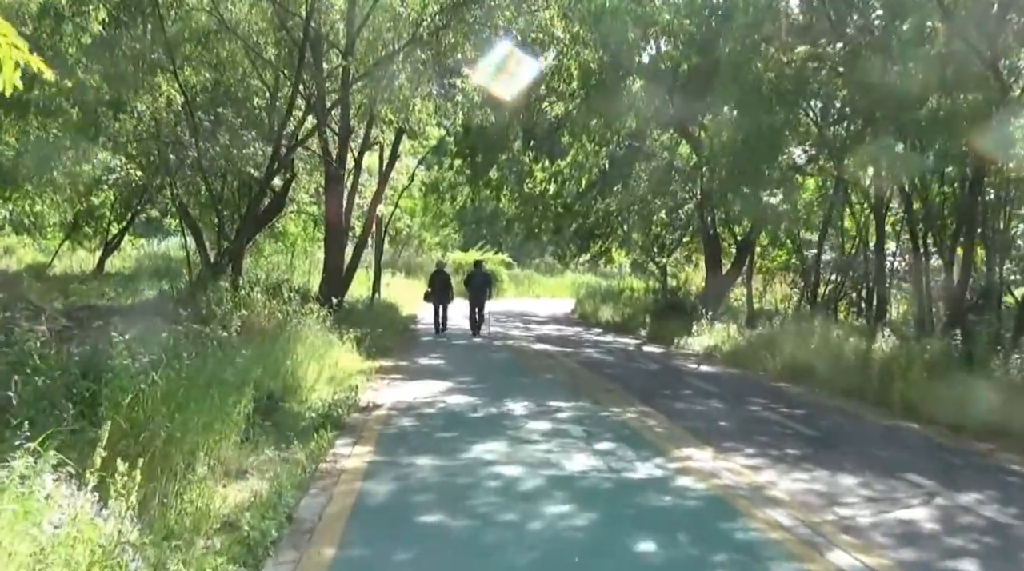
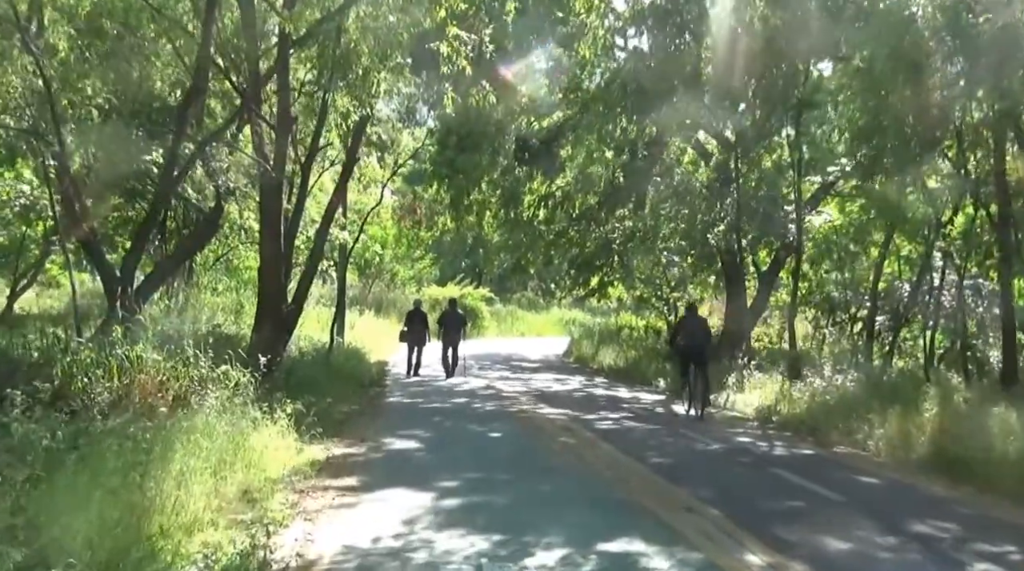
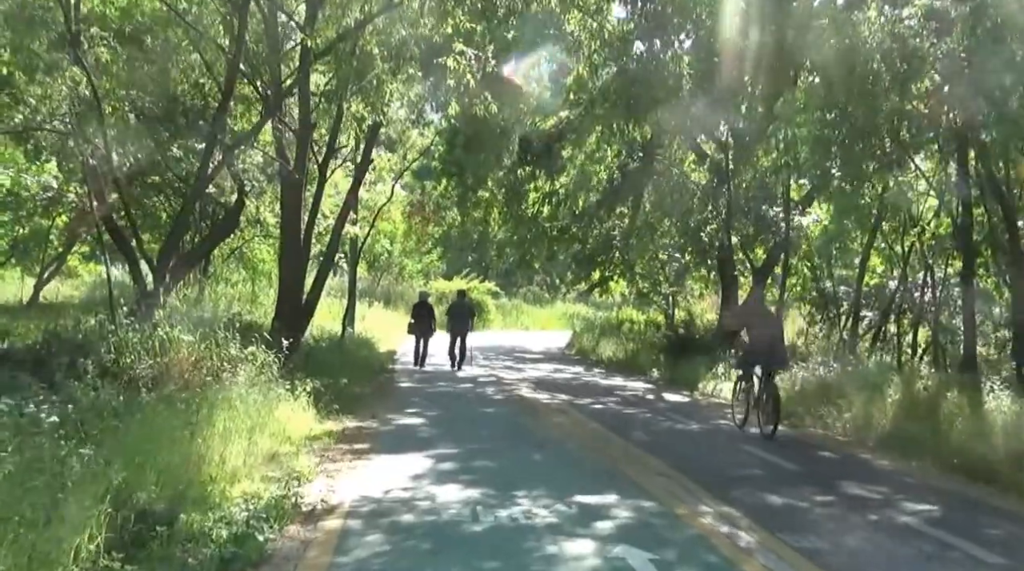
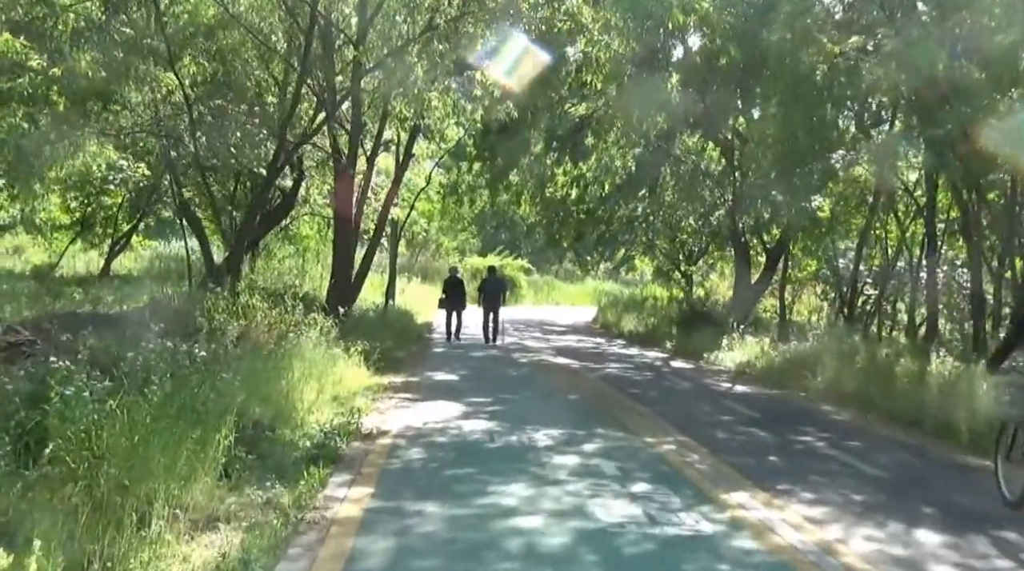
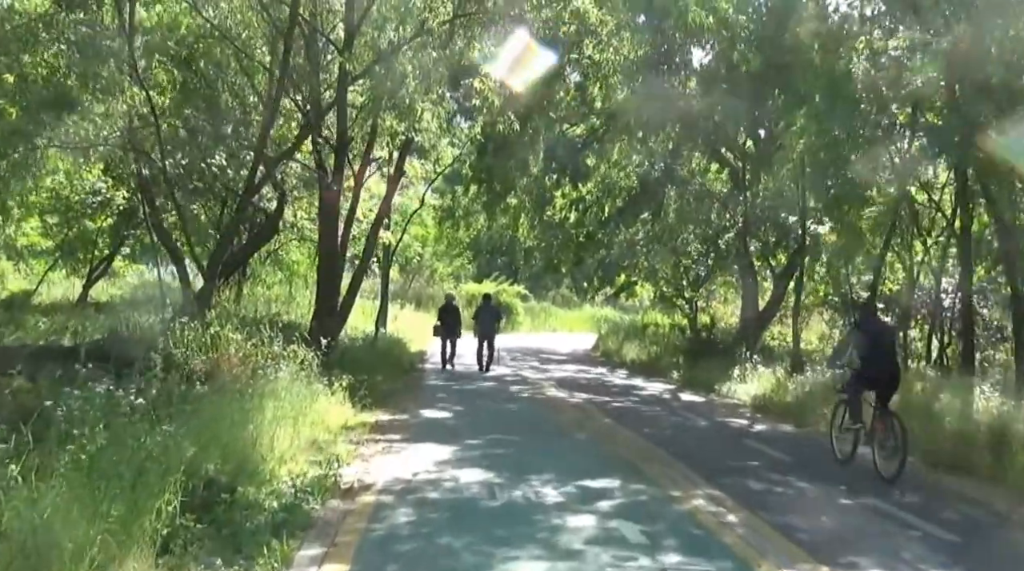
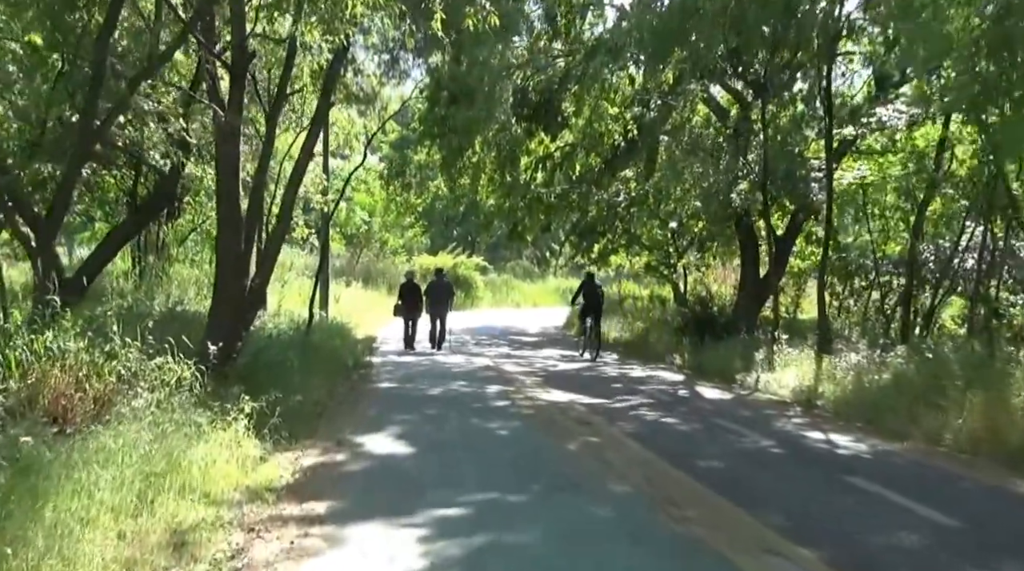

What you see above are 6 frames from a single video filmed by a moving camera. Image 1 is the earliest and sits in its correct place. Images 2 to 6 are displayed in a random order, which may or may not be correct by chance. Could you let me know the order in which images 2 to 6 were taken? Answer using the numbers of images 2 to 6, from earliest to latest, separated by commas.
4, 5, 3, 2, 6
